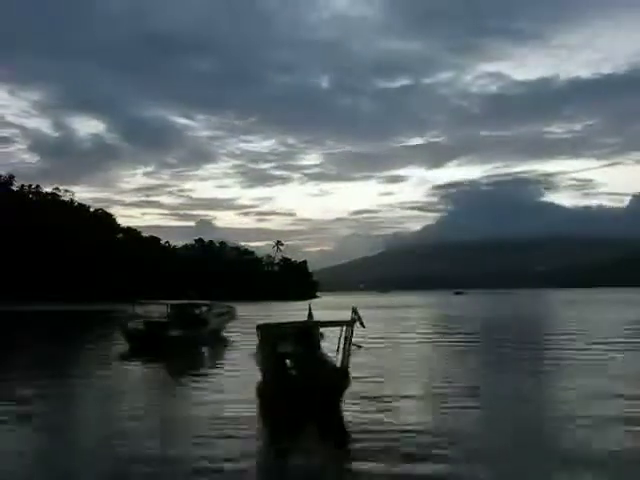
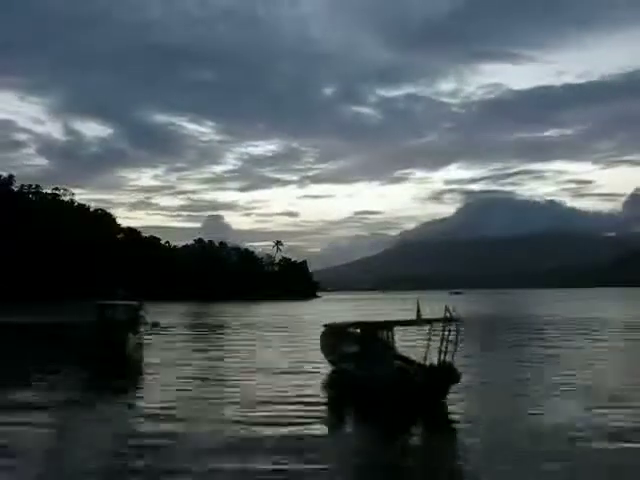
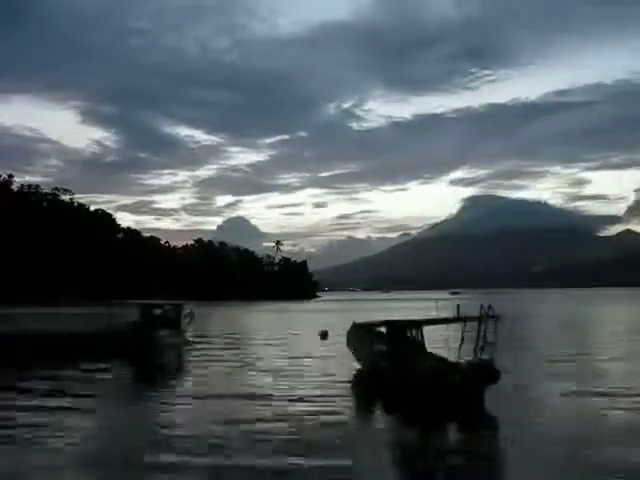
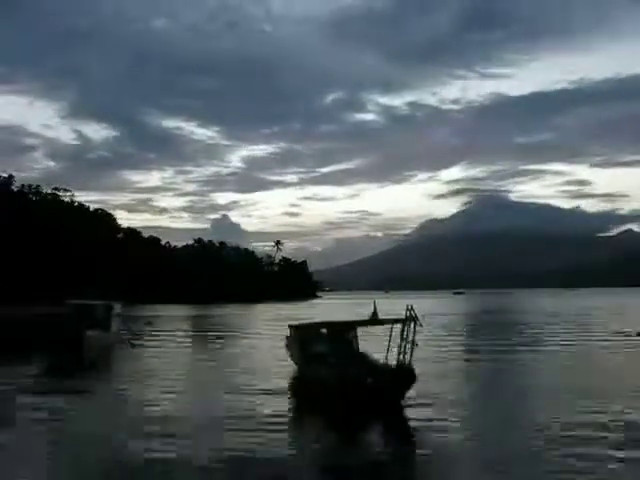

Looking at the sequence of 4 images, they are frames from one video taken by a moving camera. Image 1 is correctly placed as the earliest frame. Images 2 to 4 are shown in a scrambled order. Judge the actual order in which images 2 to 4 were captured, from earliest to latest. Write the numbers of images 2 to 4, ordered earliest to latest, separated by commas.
2, 4, 3
